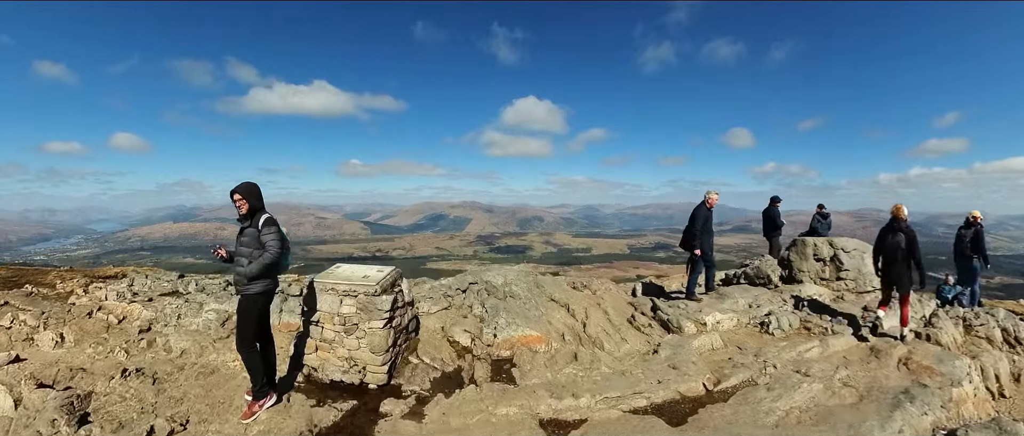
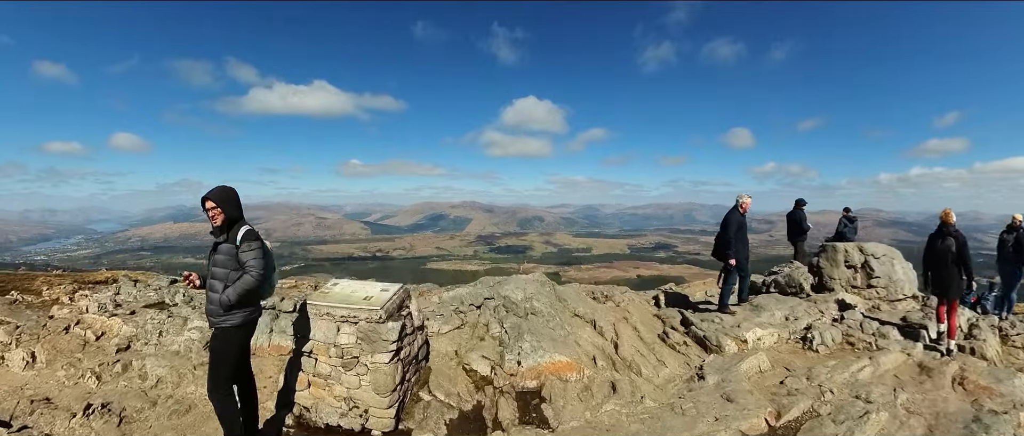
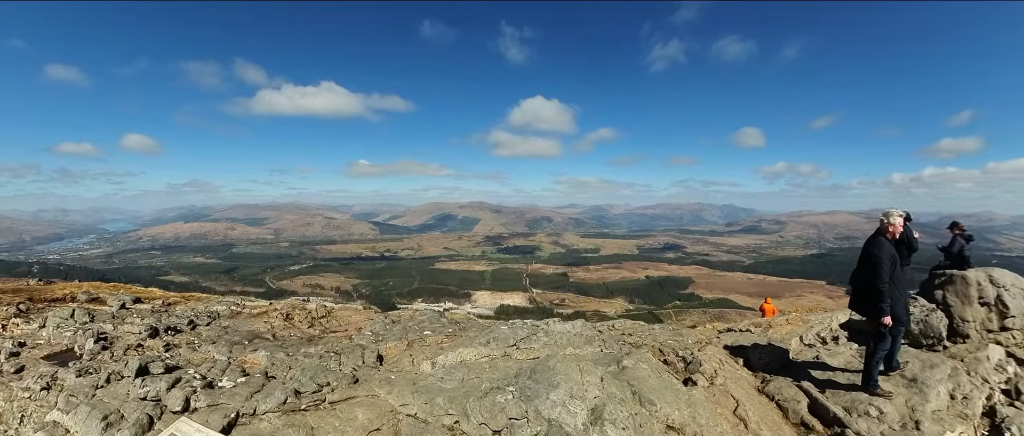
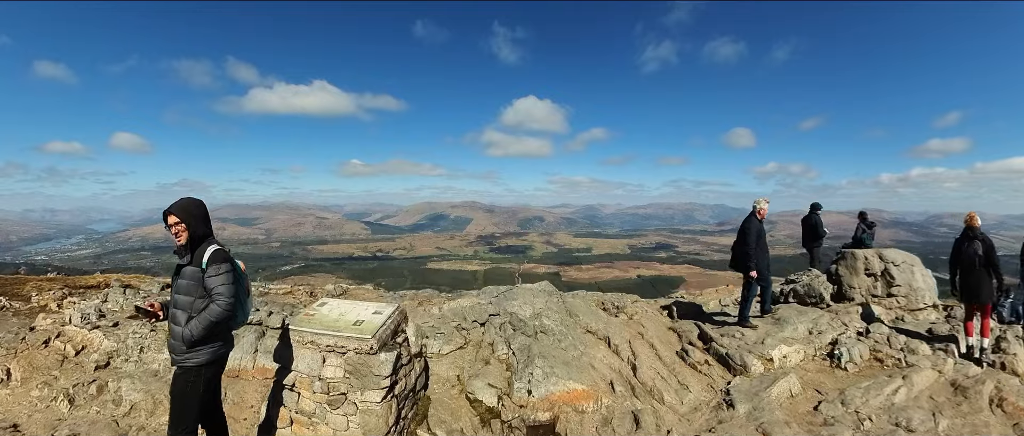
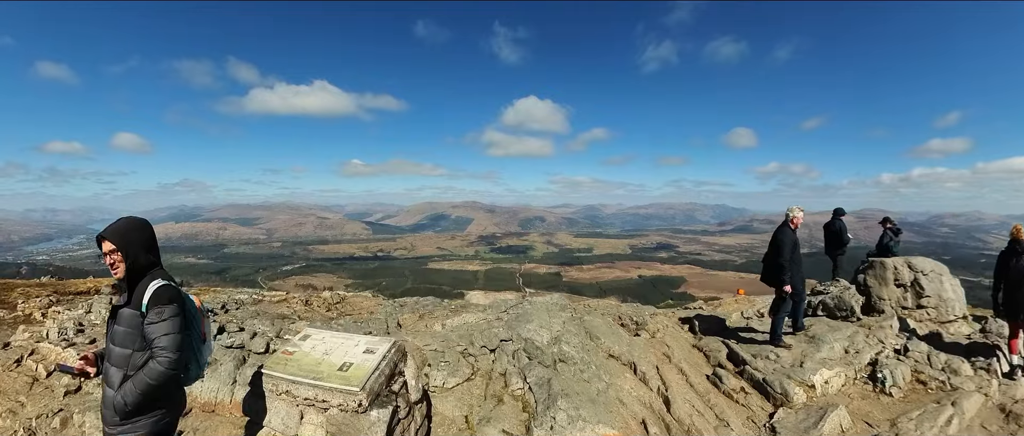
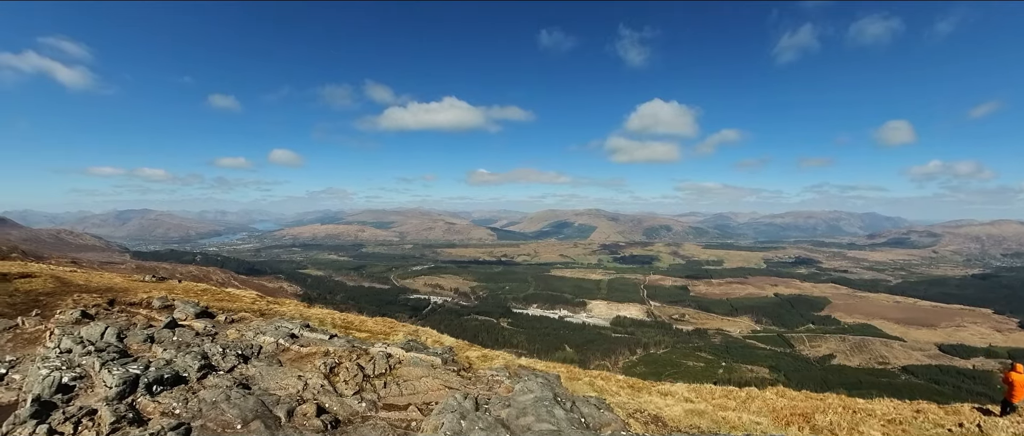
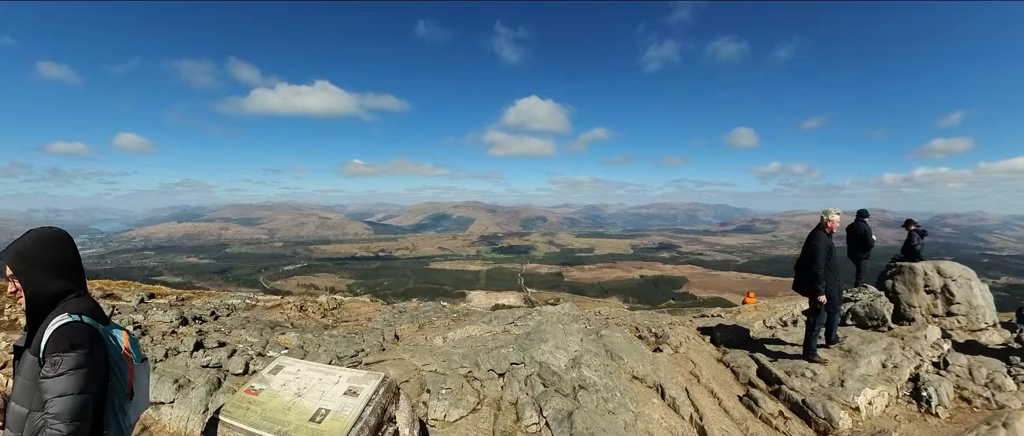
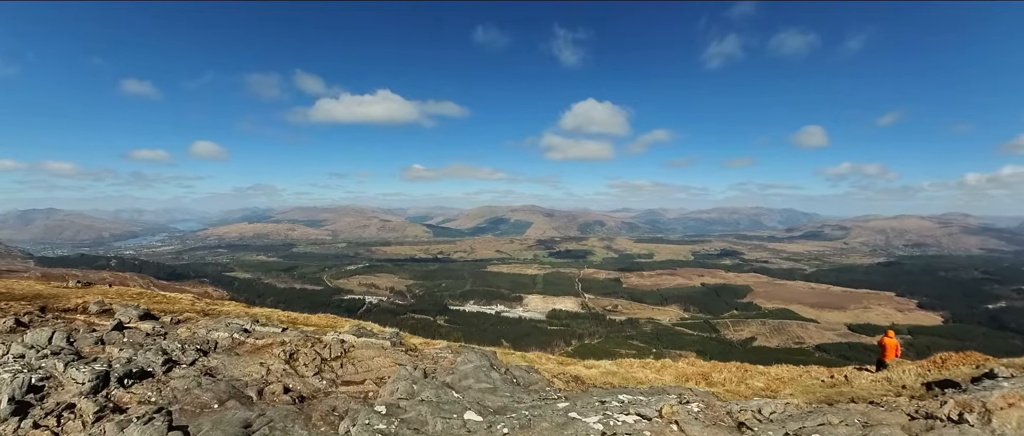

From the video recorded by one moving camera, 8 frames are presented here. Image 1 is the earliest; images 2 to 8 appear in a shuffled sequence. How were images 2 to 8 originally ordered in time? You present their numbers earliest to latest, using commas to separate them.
2, 4, 5, 7, 3, 8, 6
